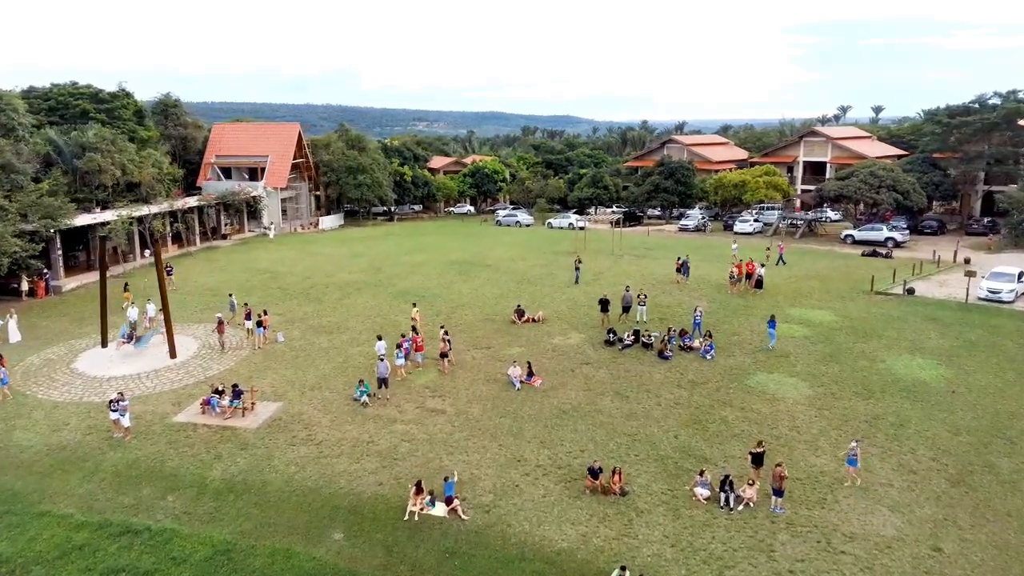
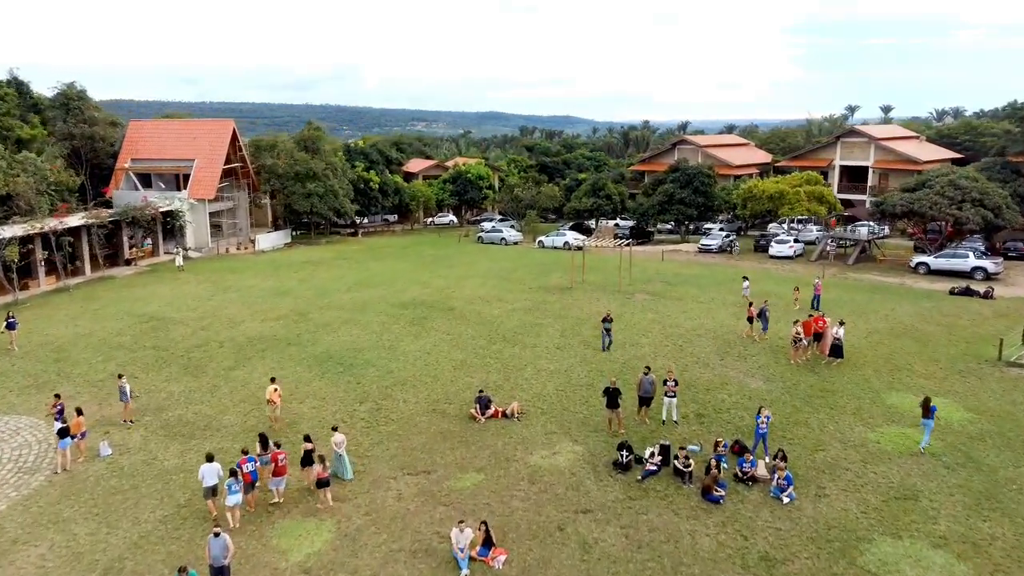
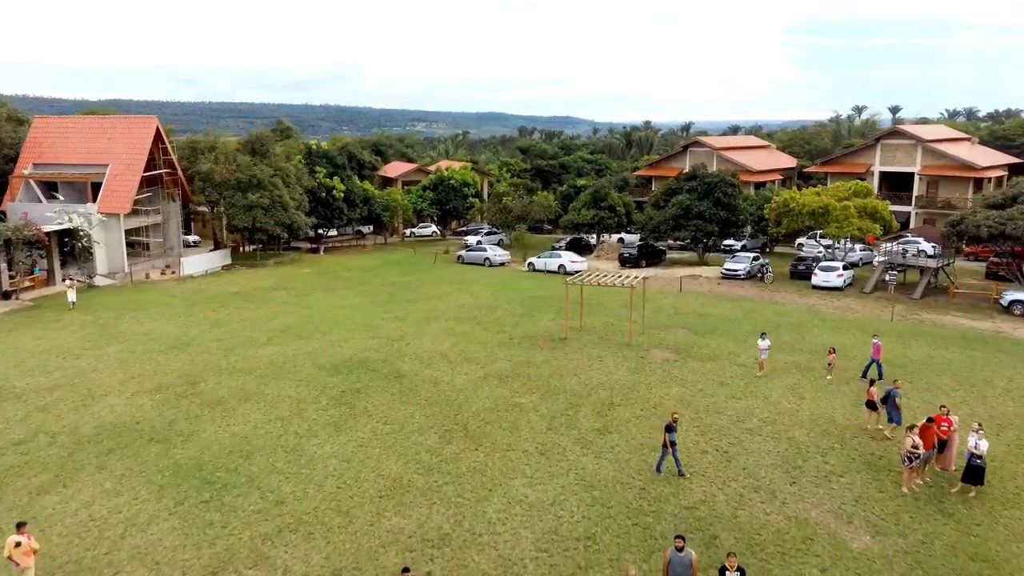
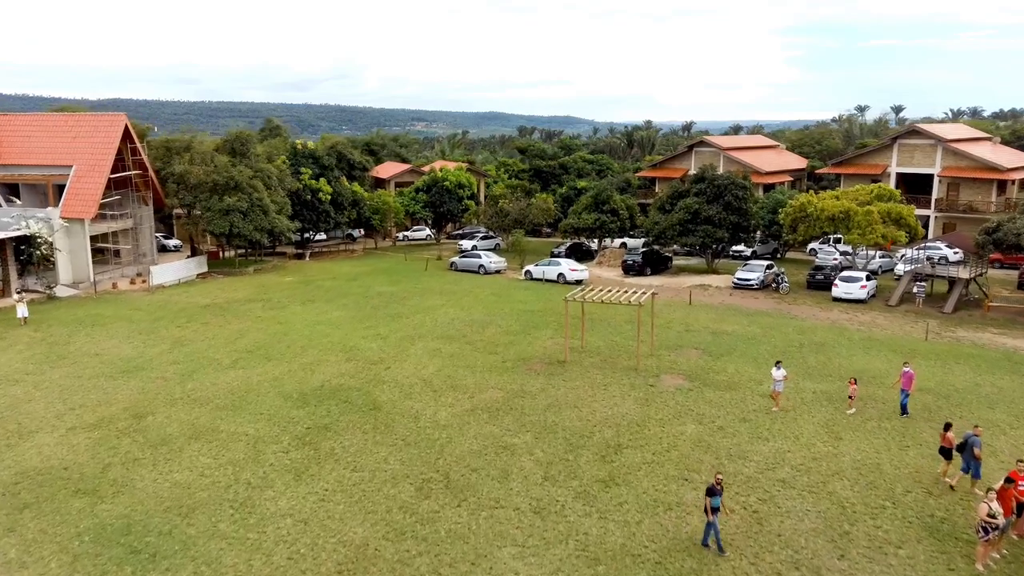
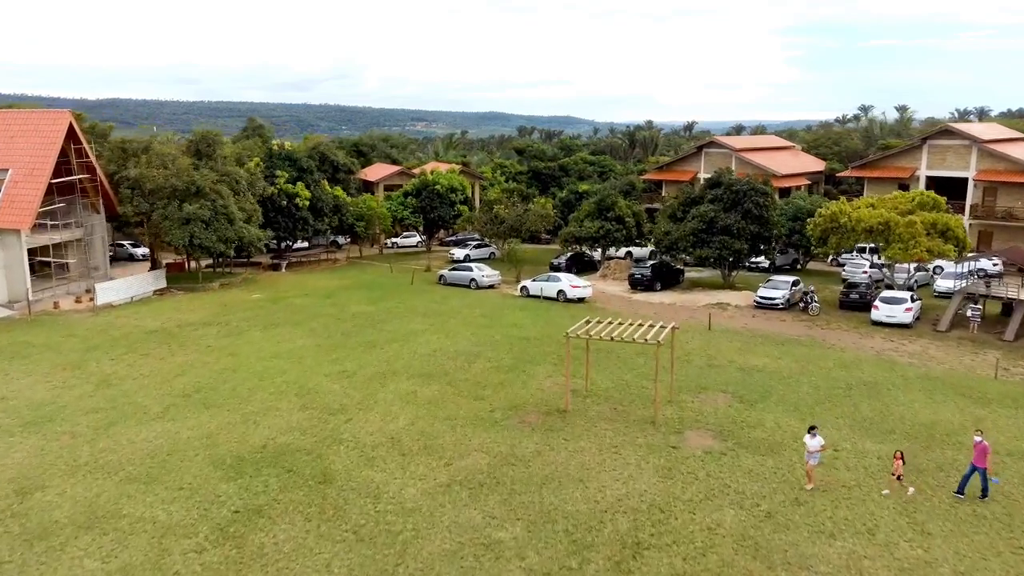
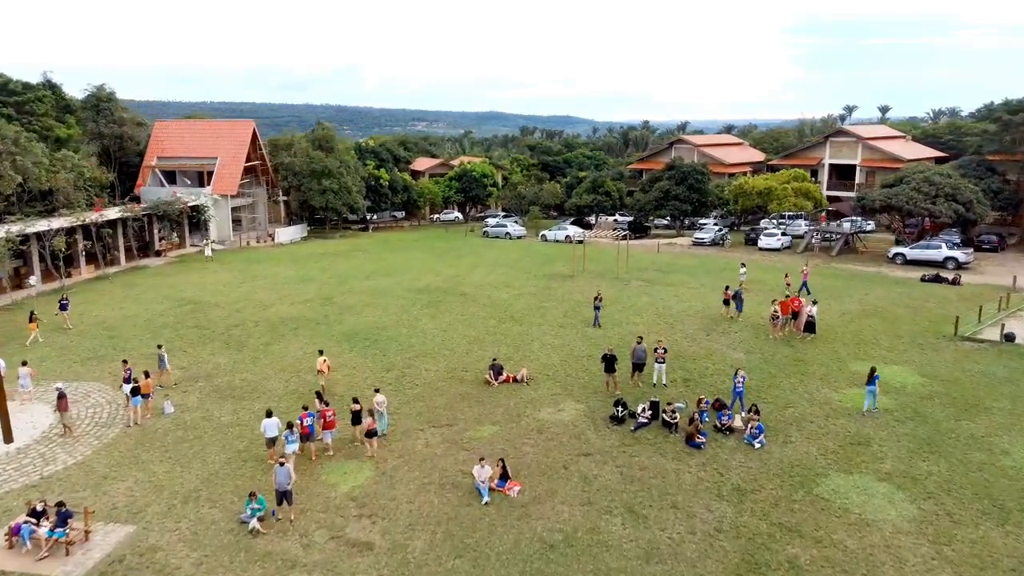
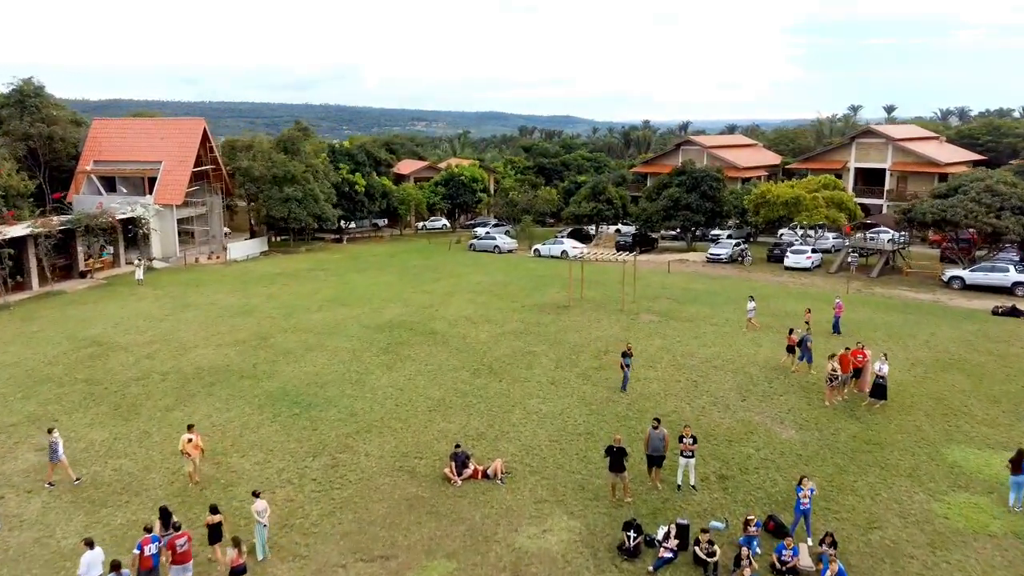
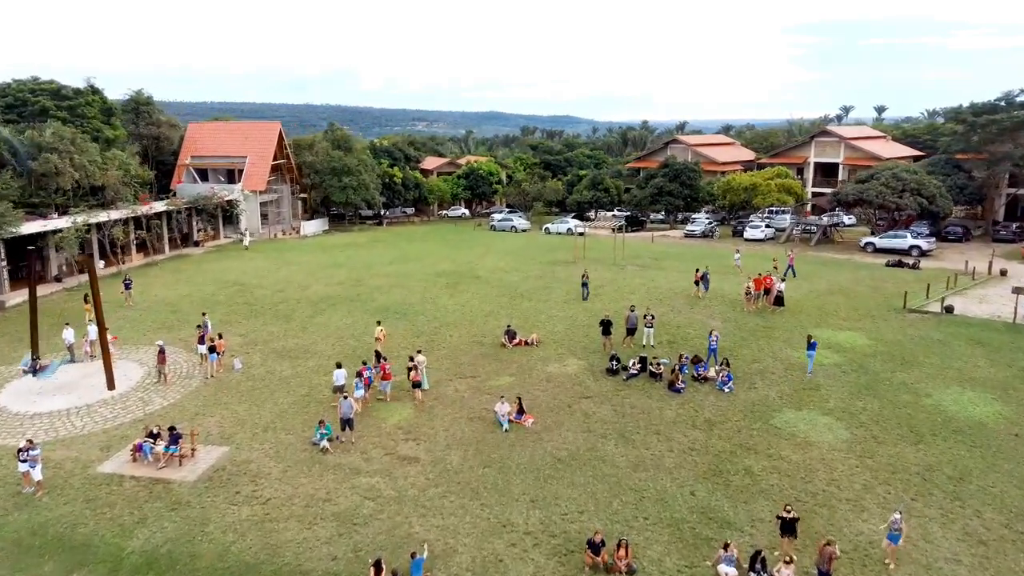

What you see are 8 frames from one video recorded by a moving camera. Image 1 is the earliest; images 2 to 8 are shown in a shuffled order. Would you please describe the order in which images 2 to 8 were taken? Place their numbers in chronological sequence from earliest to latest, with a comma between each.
8, 6, 2, 7, 3, 4, 5
